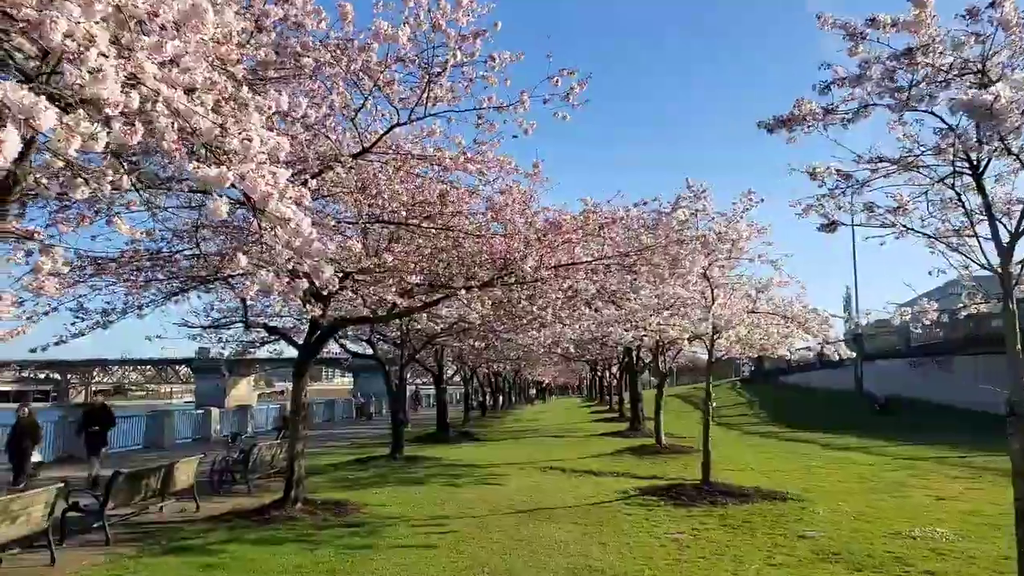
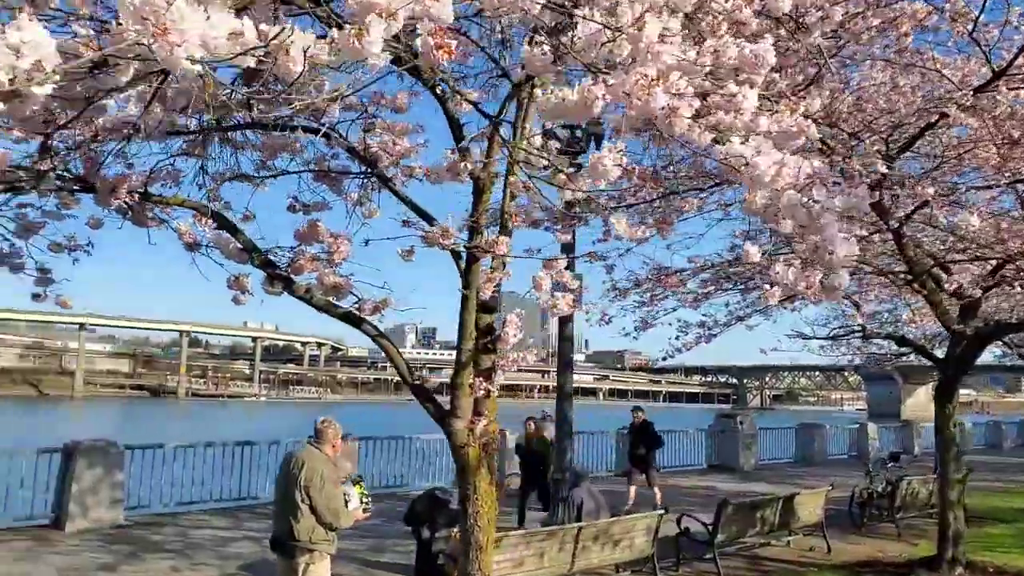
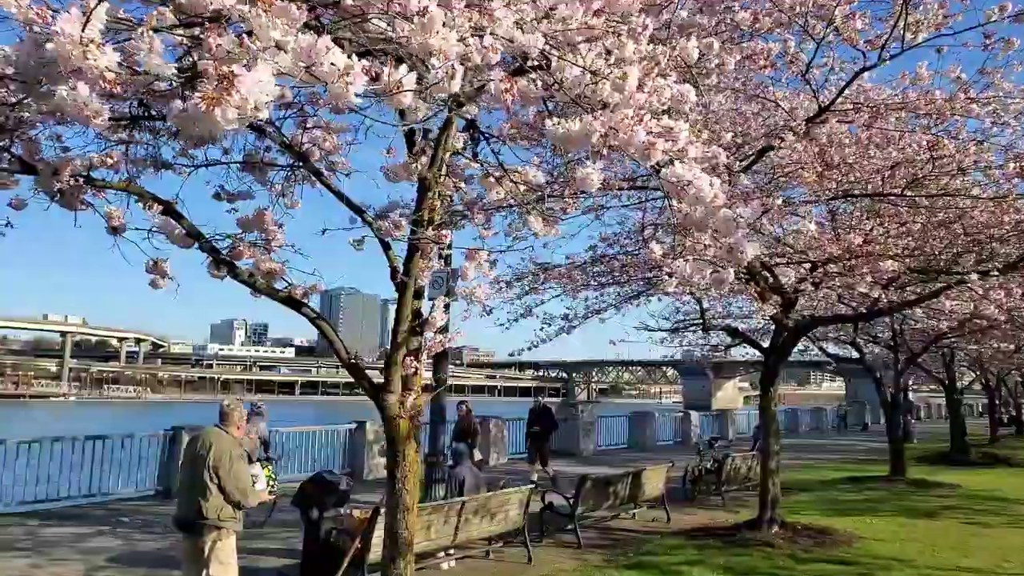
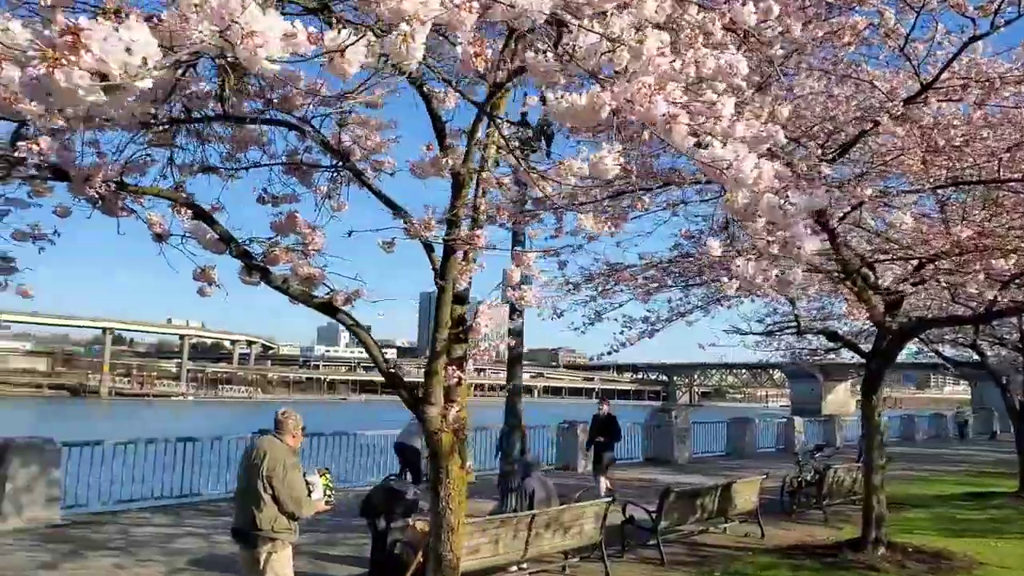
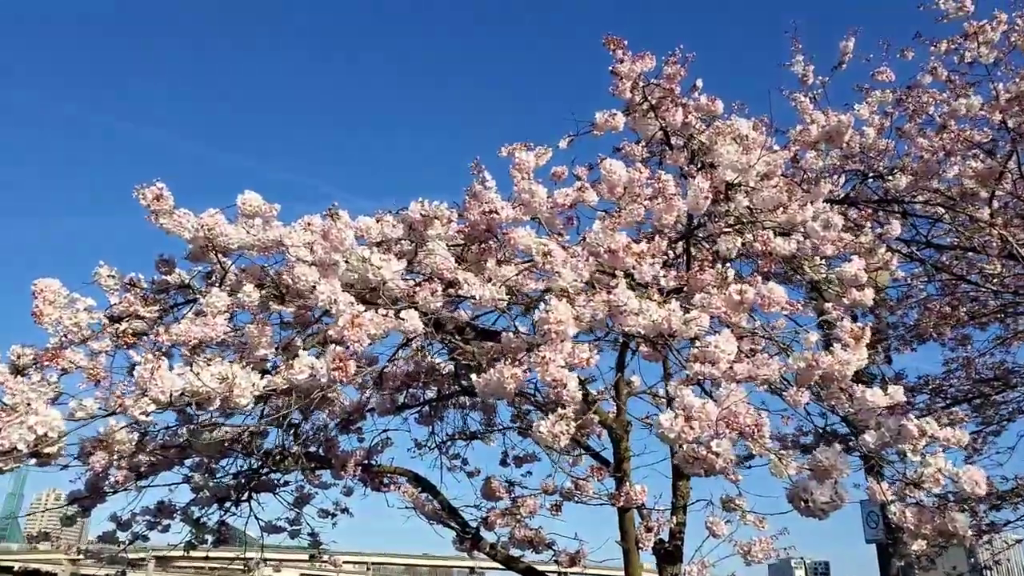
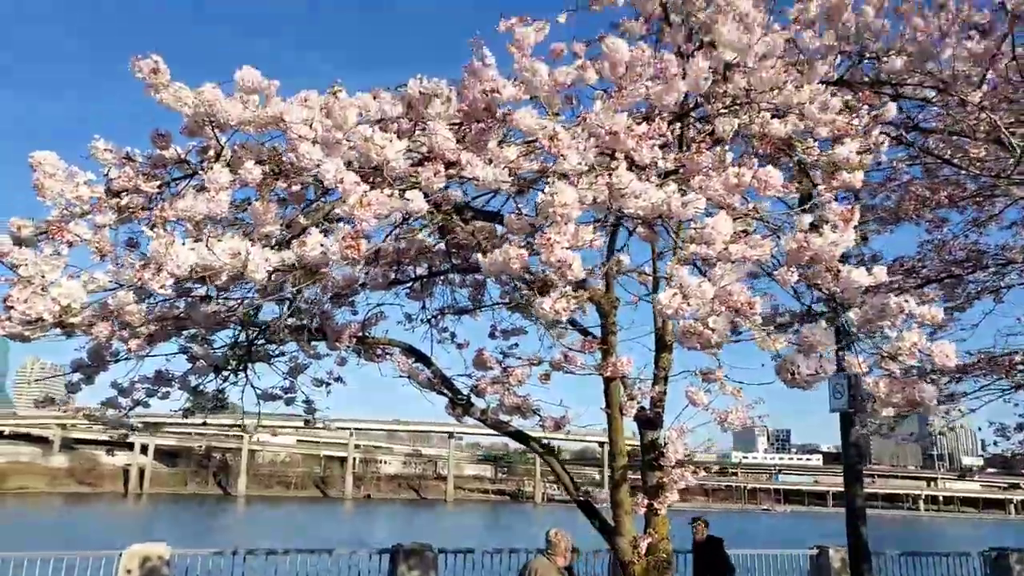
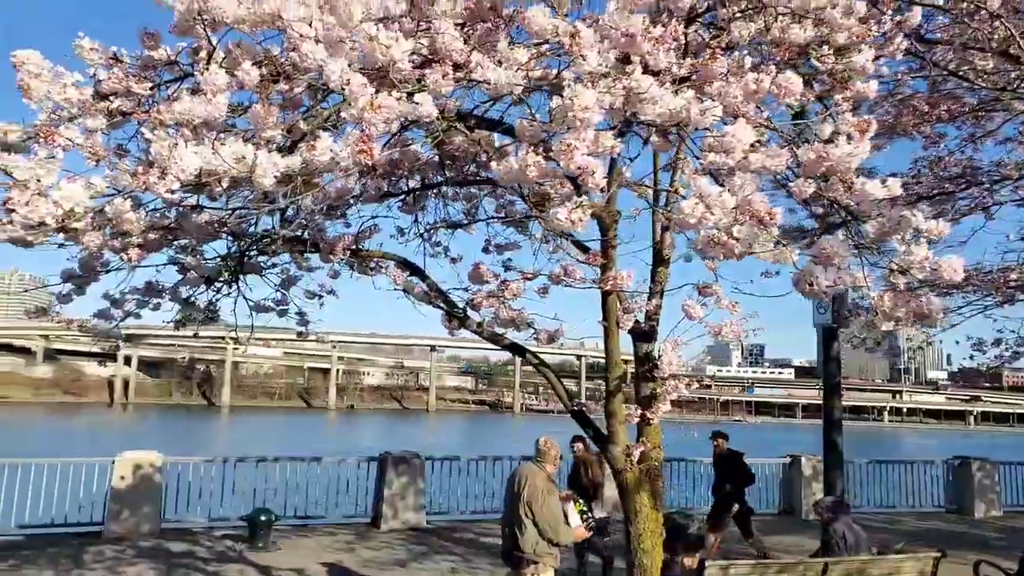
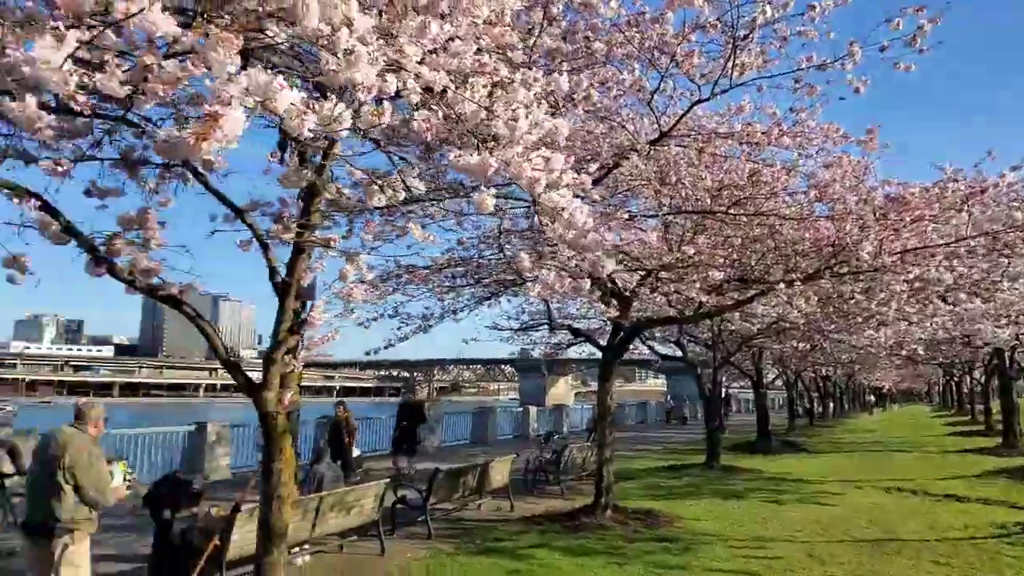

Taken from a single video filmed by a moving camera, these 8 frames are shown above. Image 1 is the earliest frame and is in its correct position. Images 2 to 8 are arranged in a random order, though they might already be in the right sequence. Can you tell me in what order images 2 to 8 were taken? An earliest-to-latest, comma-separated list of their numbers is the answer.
8, 3, 4, 2, 7, 6, 5
